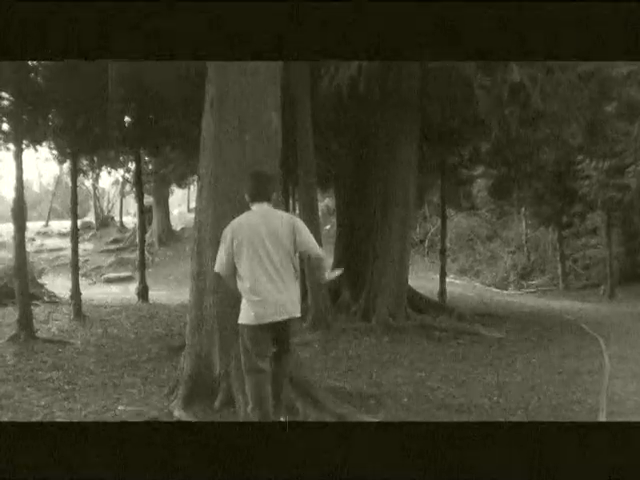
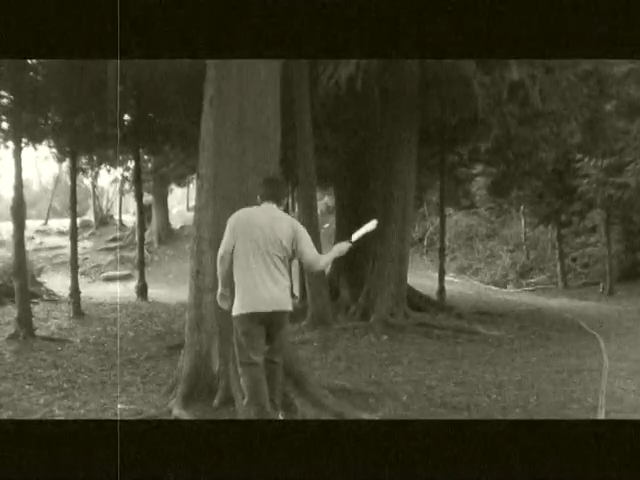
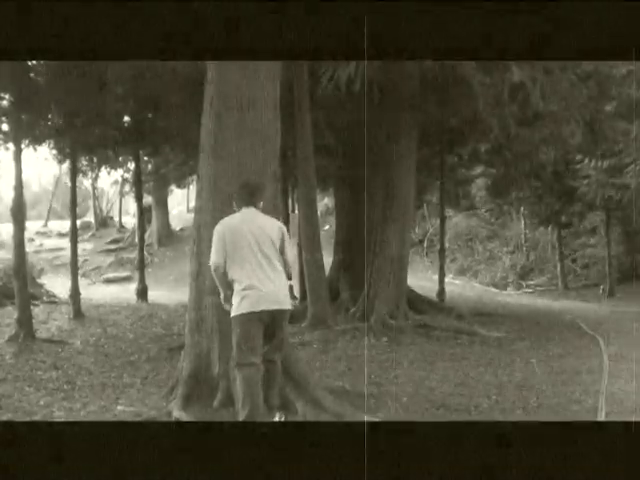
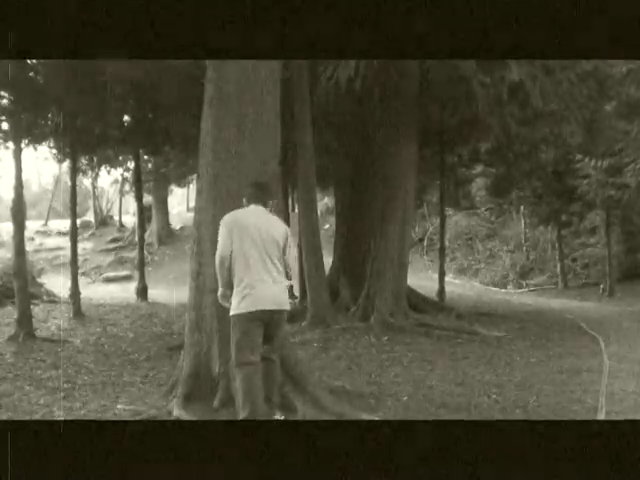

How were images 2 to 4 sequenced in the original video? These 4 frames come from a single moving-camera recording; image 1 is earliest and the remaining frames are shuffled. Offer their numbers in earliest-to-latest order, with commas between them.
2, 4, 3
